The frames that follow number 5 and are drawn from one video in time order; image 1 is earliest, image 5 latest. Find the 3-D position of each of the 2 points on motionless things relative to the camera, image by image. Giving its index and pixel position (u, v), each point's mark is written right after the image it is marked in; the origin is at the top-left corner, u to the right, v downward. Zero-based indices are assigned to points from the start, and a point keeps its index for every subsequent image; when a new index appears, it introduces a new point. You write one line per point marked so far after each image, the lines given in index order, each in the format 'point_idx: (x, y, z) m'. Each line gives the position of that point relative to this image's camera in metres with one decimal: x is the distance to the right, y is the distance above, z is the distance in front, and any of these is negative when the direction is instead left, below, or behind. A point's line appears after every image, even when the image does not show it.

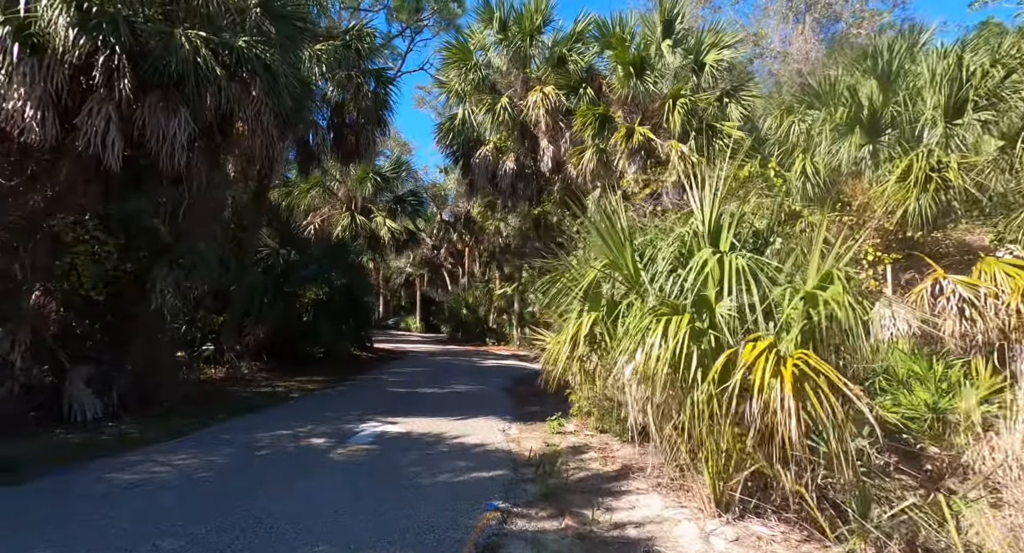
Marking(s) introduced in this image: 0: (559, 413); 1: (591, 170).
0: (+0.7, -2.1, +10.2) m
1: (+1.6, +2.1, +13.5) m
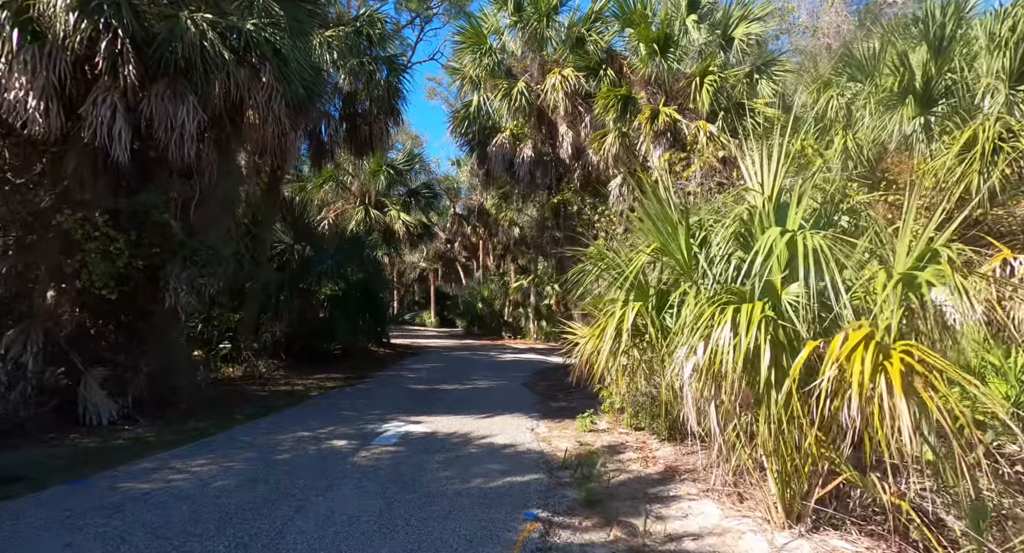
0: (+1.1, -2.0, +9.7) m
1: (+2.0, +2.3, +13.0) m
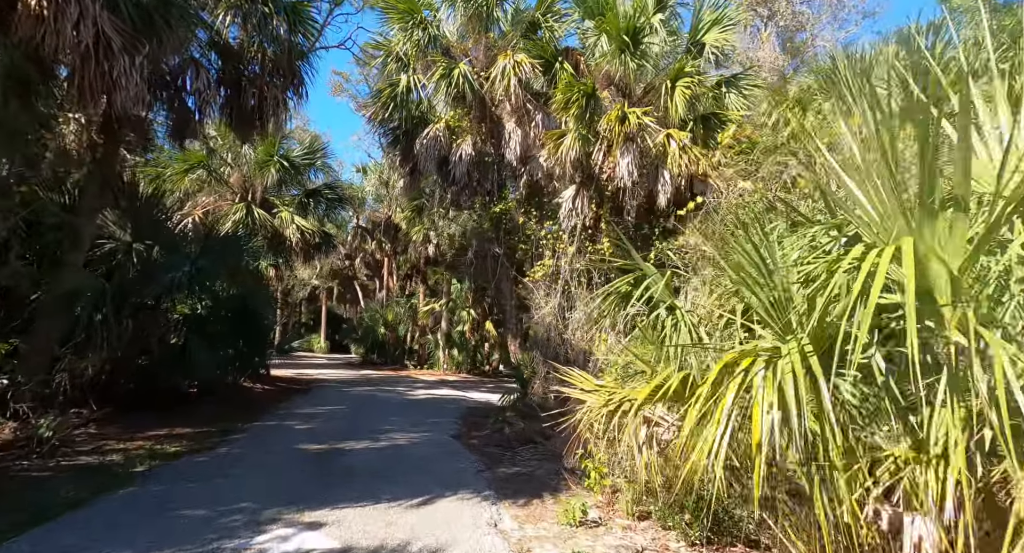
0: (+0.5, -2.2, +7.0) m
1: (+1.0, +1.9, +10.6) m
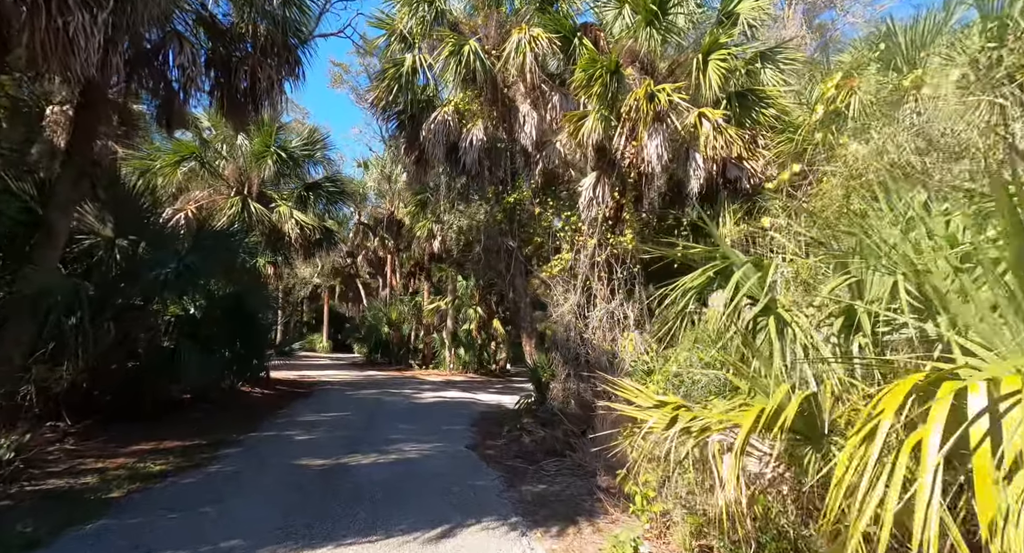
0: (+0.7, -2.1, +6.2) m
1: (+1.2, +2.0, +9.7) m
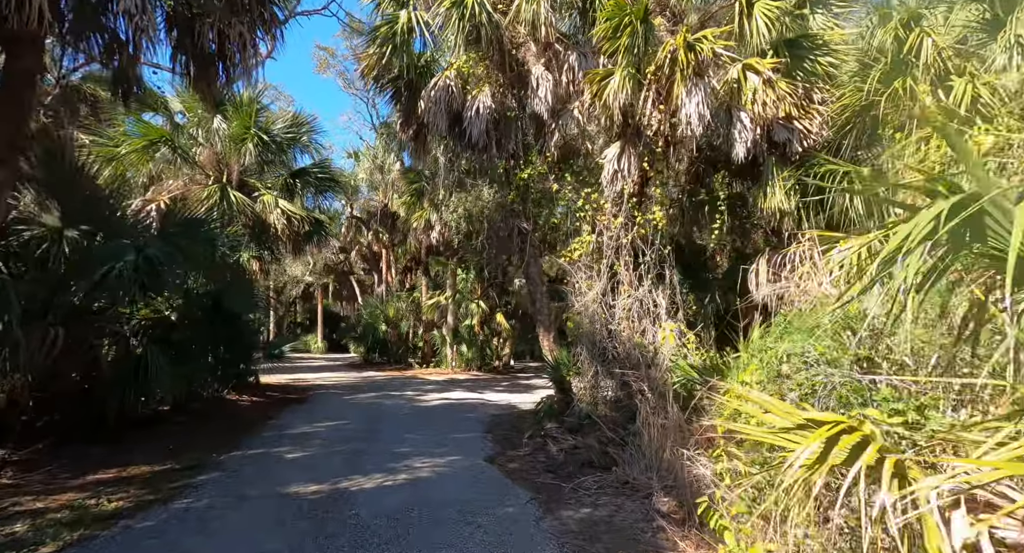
0: (+1.1, -2.0, +4.9) m
1: (+1.4, +2.2, +8.4) m
